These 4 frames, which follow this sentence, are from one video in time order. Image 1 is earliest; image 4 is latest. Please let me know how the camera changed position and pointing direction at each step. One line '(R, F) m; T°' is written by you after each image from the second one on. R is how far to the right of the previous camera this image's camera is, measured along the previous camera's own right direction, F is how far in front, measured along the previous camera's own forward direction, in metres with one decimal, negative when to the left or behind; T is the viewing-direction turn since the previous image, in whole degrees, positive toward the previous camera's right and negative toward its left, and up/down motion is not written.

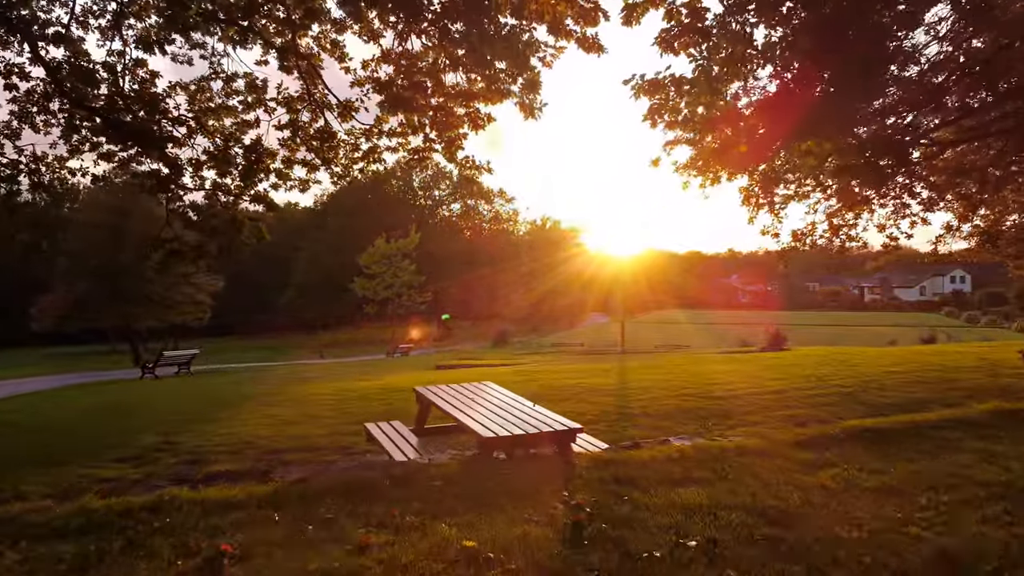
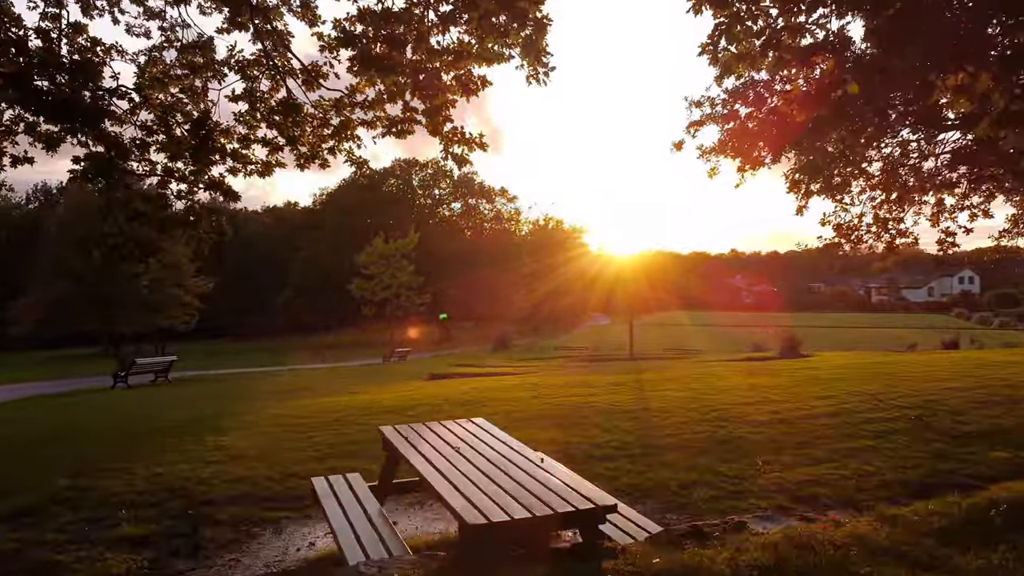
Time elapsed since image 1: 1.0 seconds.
(0.0, +1.9) m; 0°
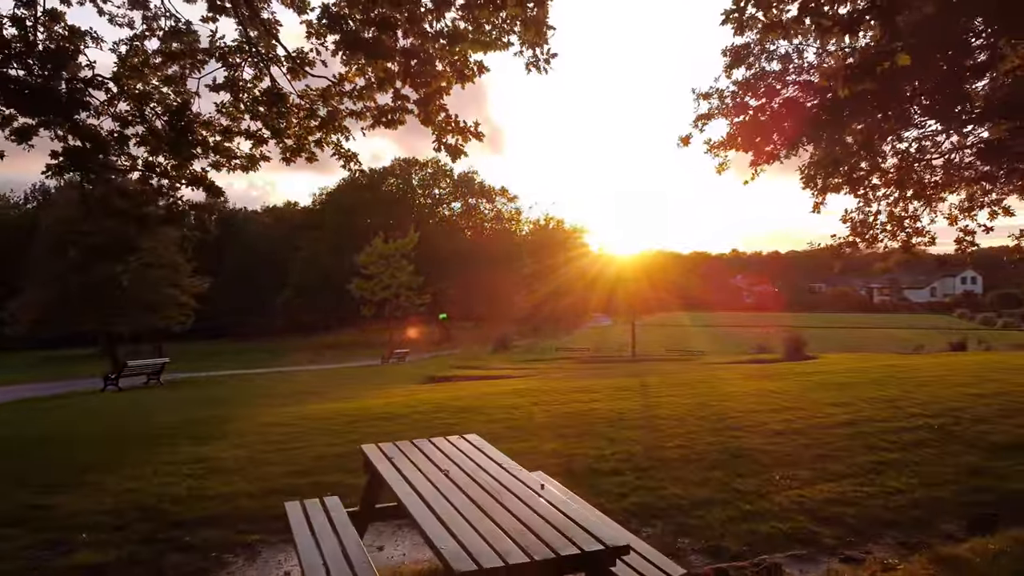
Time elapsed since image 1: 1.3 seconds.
(0.0, +0.6) m; 0°
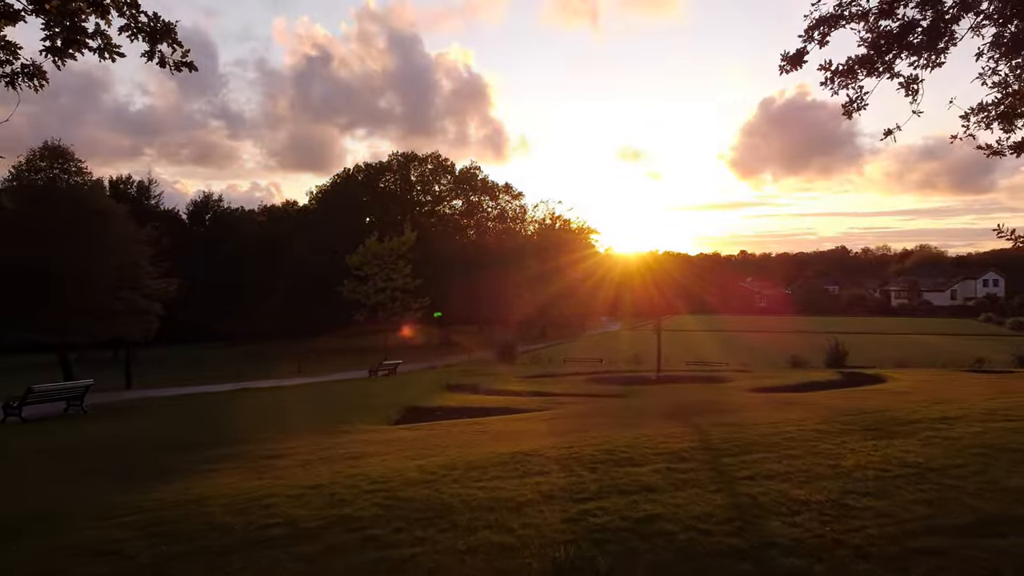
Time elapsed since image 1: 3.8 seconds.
(+0.1, +4.7) m; 0°
